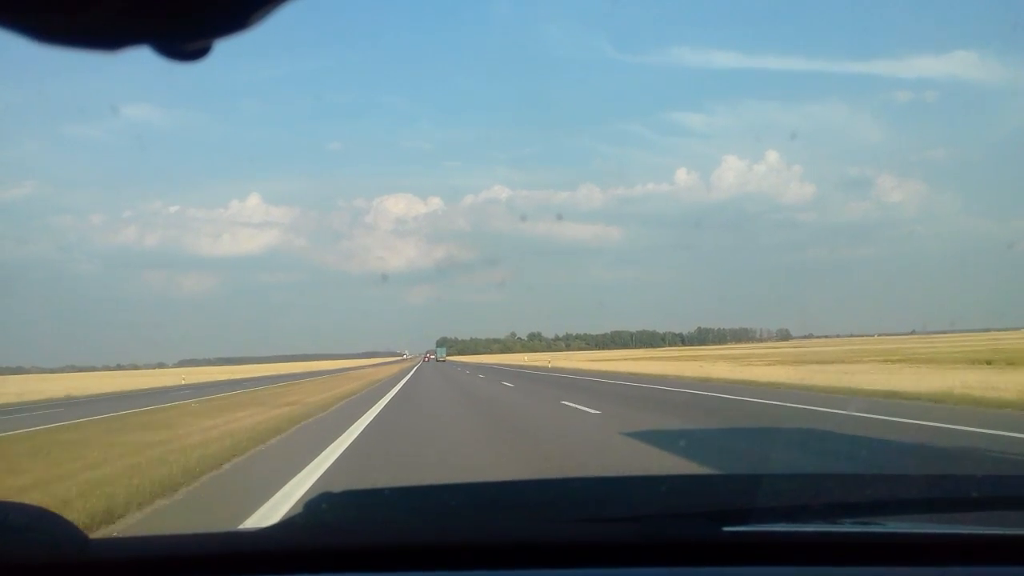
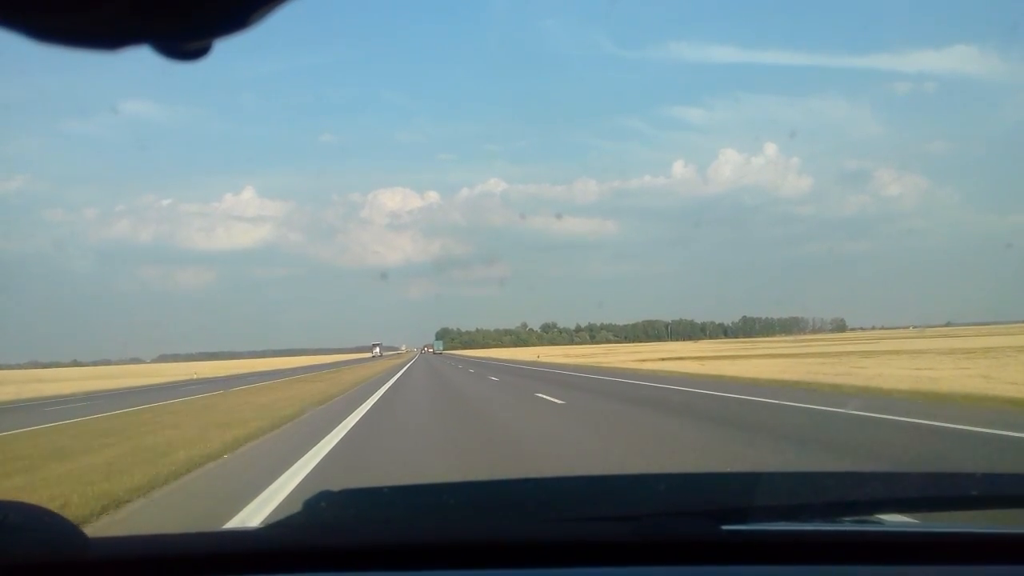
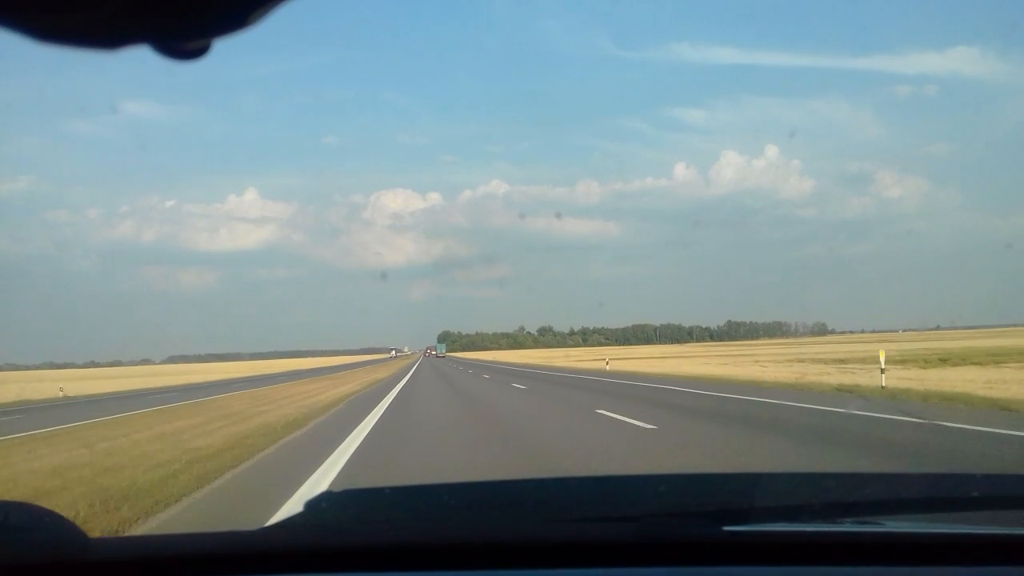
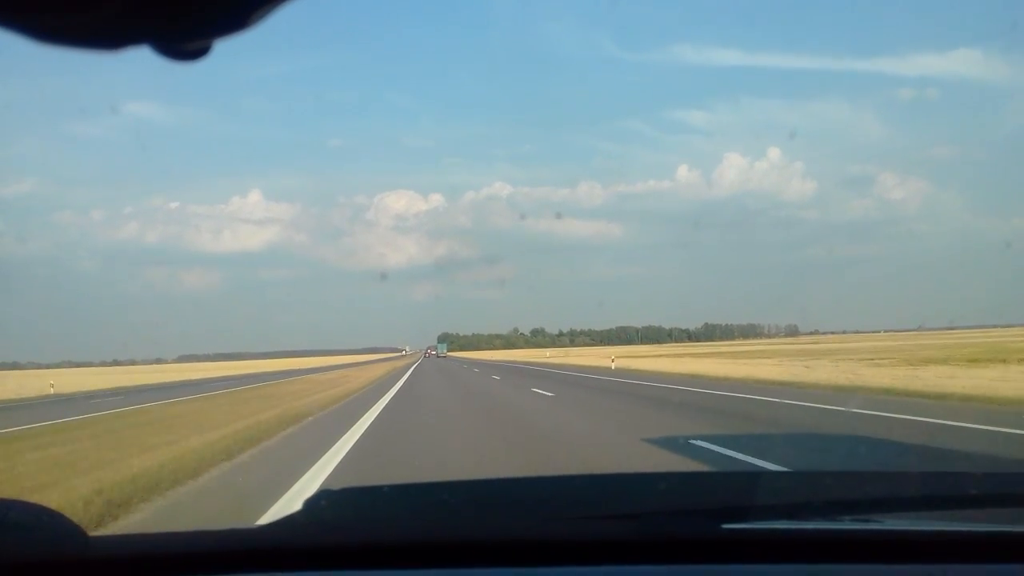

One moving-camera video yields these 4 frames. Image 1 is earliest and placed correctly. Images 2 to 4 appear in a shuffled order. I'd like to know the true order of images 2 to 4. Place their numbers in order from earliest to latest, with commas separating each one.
4, 3, 2
